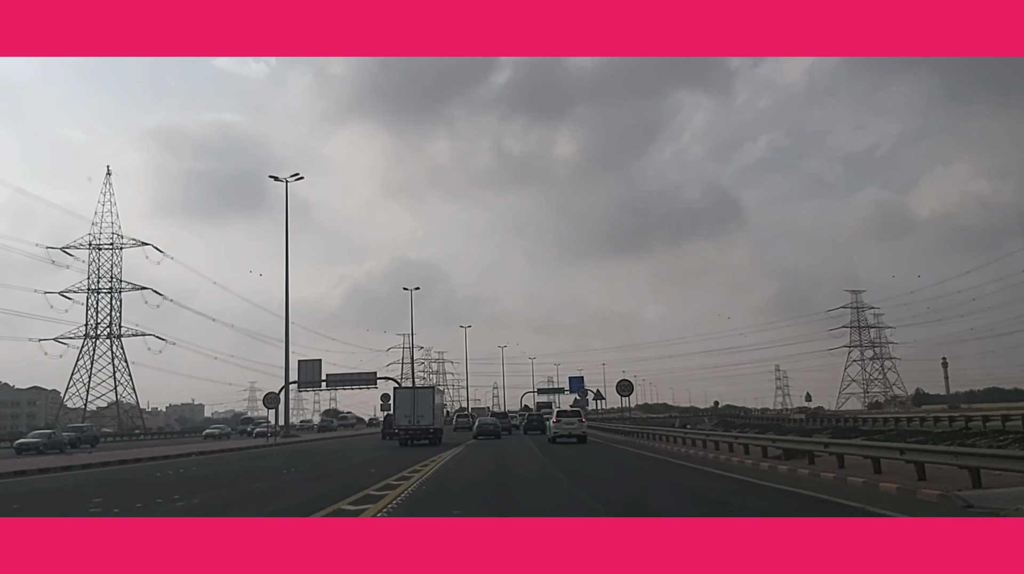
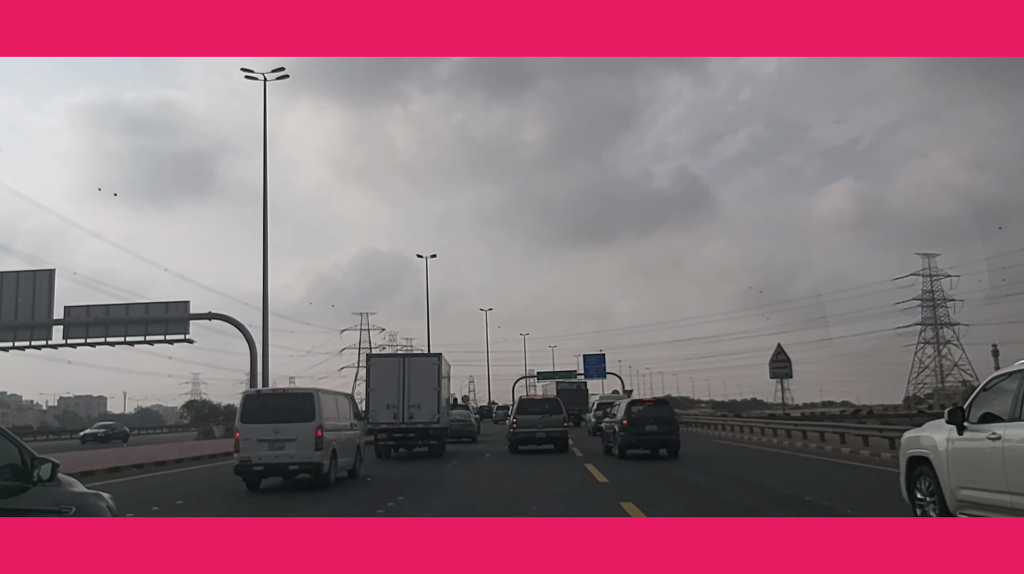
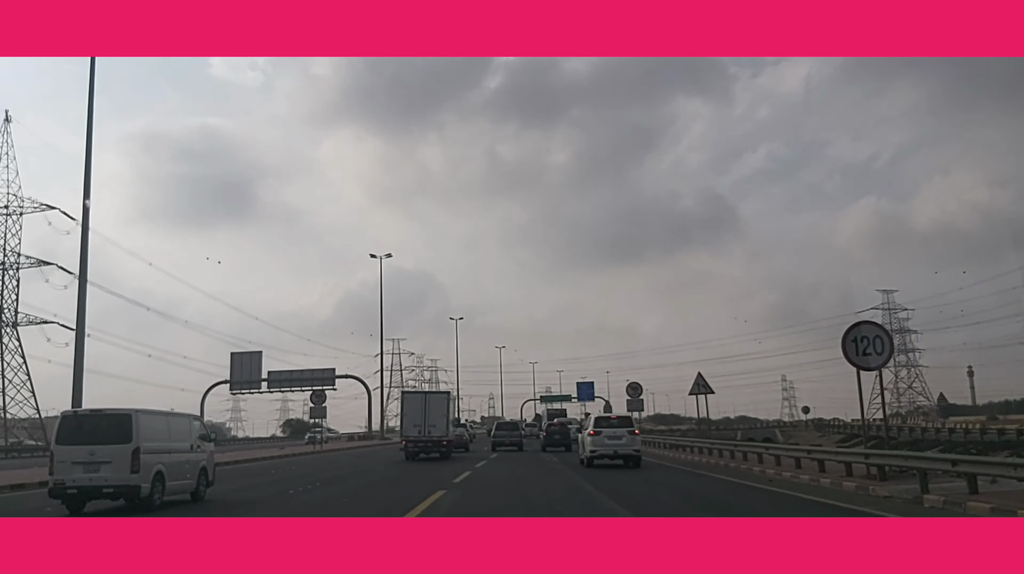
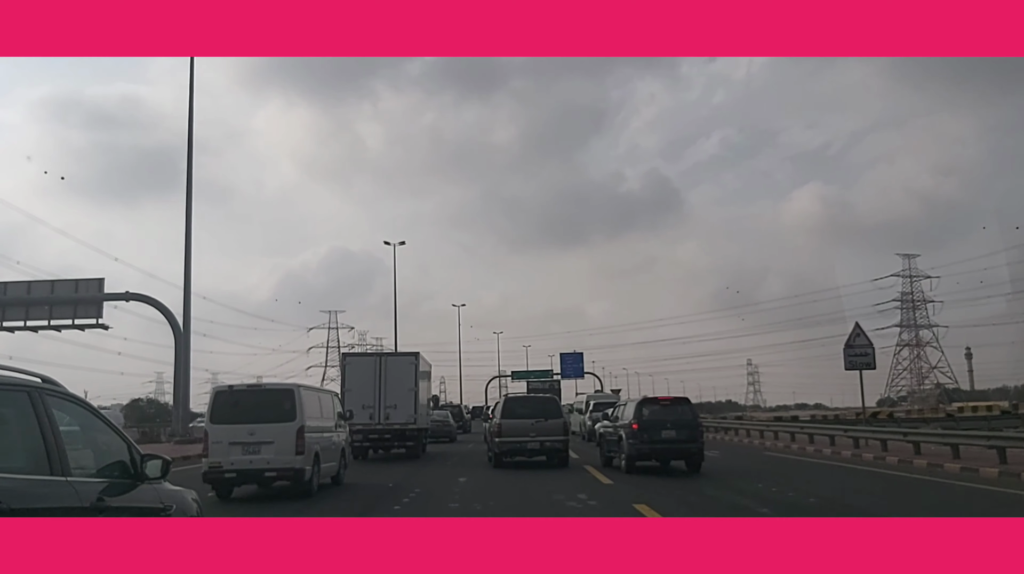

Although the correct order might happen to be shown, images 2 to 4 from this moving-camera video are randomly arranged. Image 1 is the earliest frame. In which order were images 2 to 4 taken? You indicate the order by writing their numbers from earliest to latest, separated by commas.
3, 2, 4
